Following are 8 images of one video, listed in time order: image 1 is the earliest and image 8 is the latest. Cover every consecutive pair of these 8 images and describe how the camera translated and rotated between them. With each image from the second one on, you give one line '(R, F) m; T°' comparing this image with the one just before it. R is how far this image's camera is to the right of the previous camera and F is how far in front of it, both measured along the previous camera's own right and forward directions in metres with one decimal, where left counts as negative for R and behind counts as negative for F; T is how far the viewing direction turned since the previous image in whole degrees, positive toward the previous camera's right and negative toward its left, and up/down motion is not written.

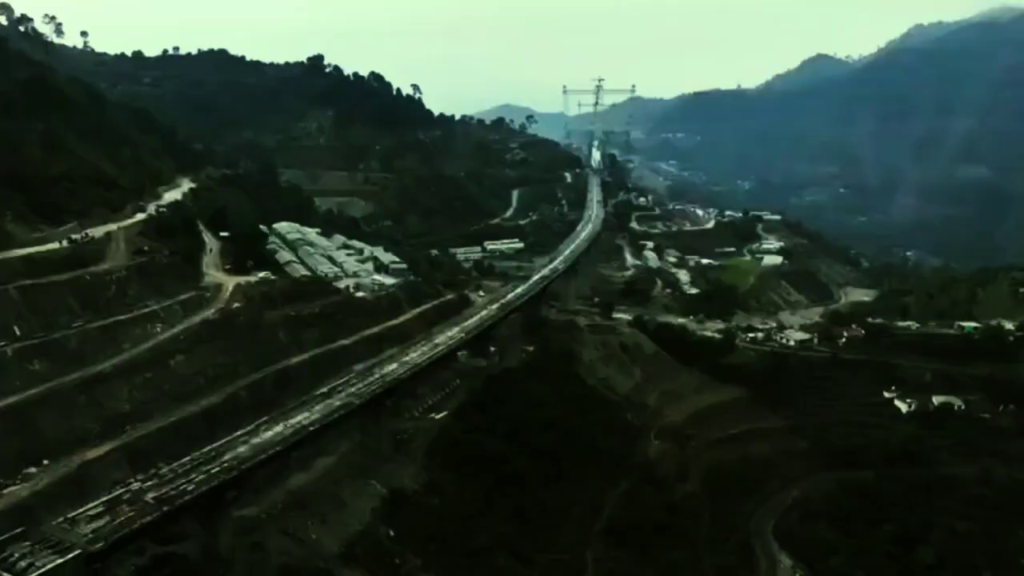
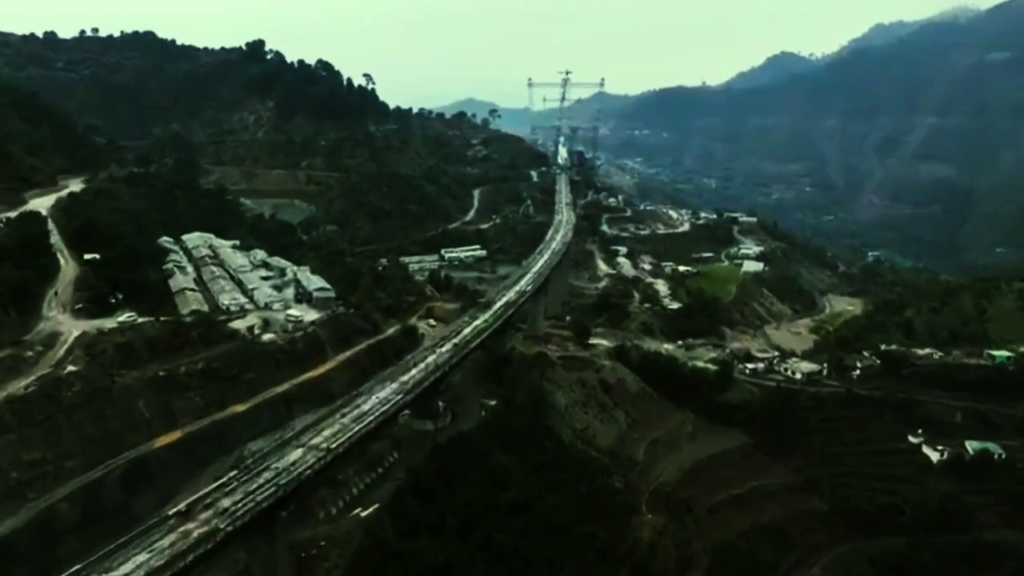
(+0.3, +7.2) m; +3°
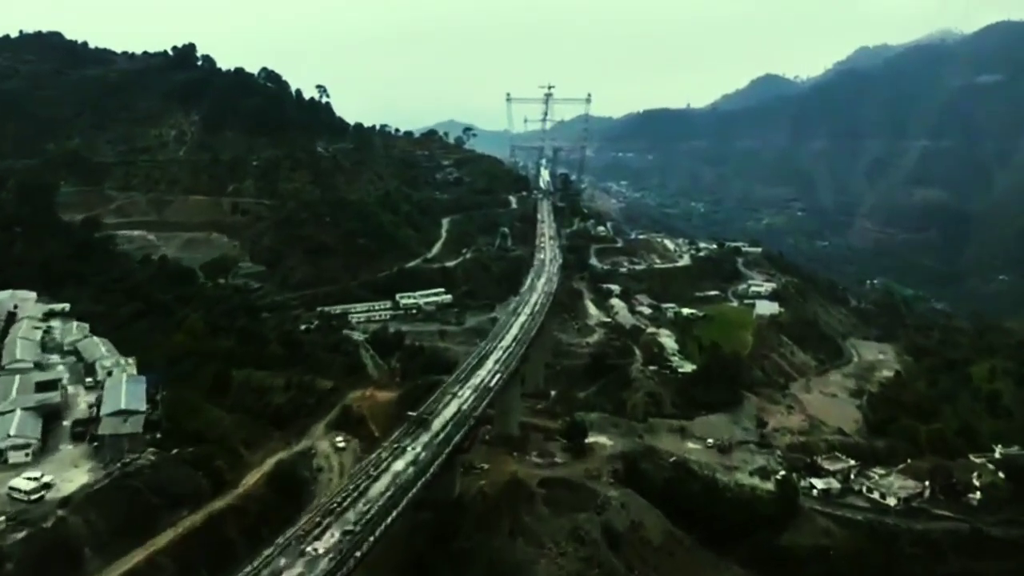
(+0.8, +12.1) m; +1°
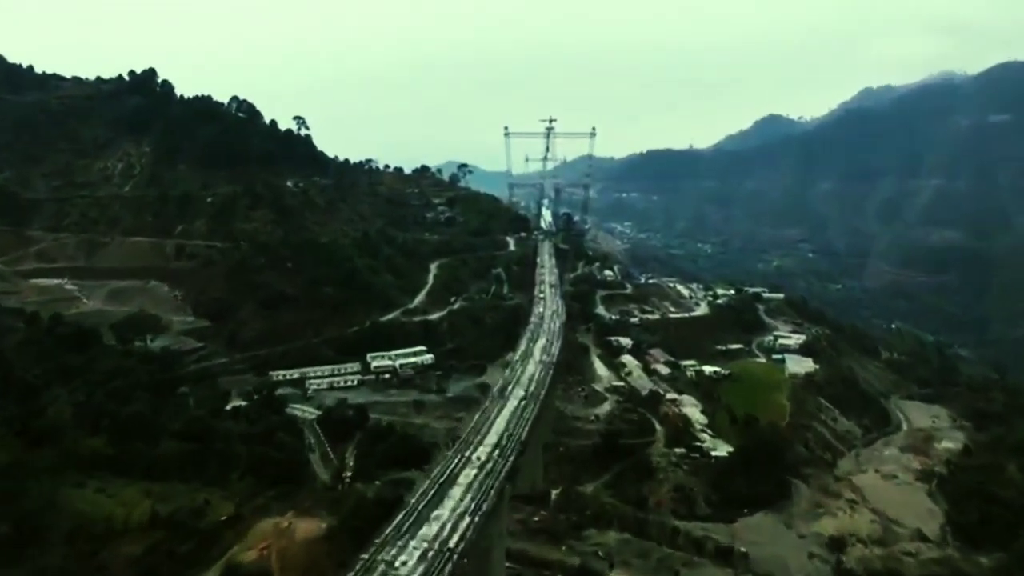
(+0.6, +8.4) m; 0°
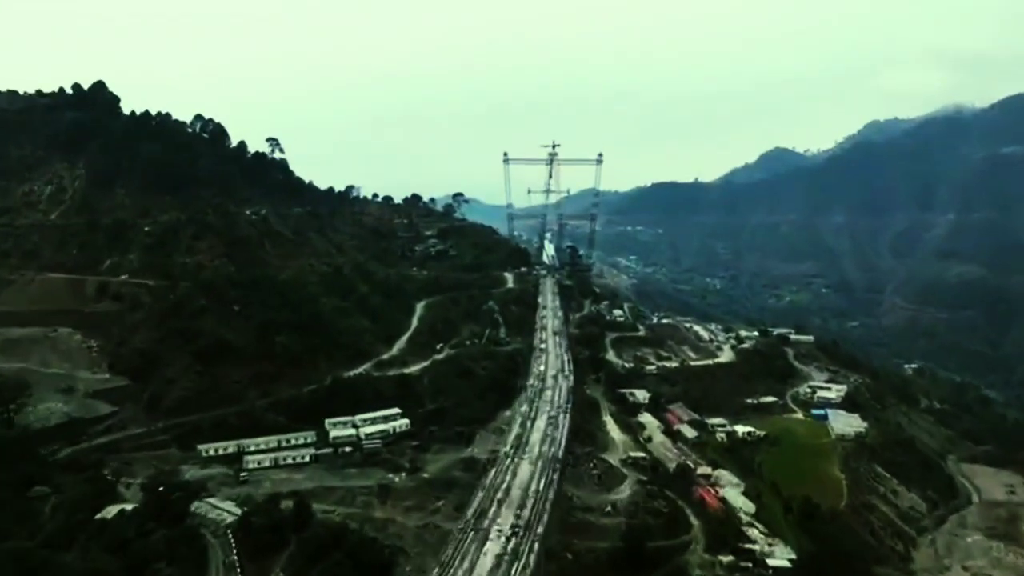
(+0.4, +8.4) m; 0°
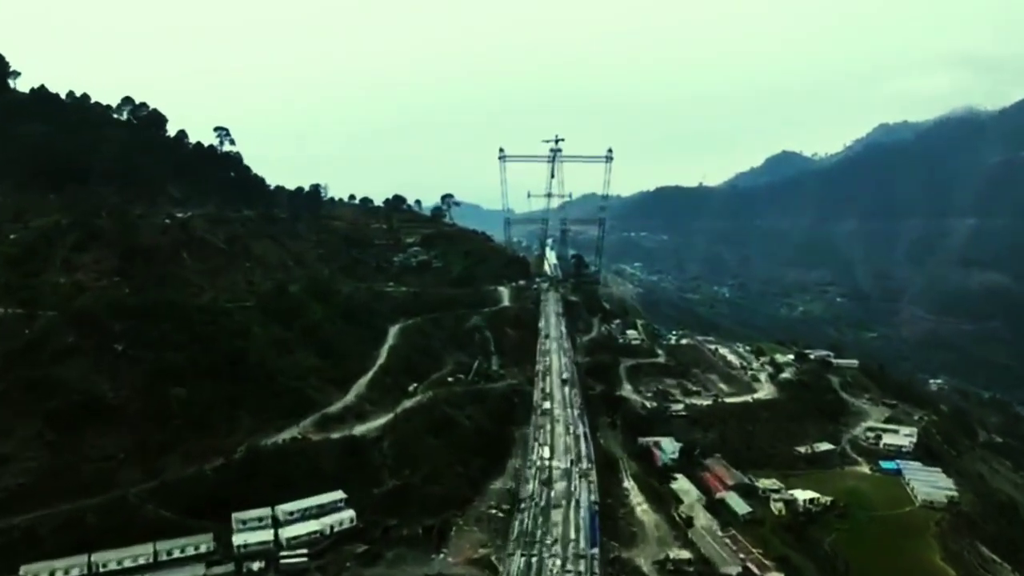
(+0.3, +10.9) m; 0°
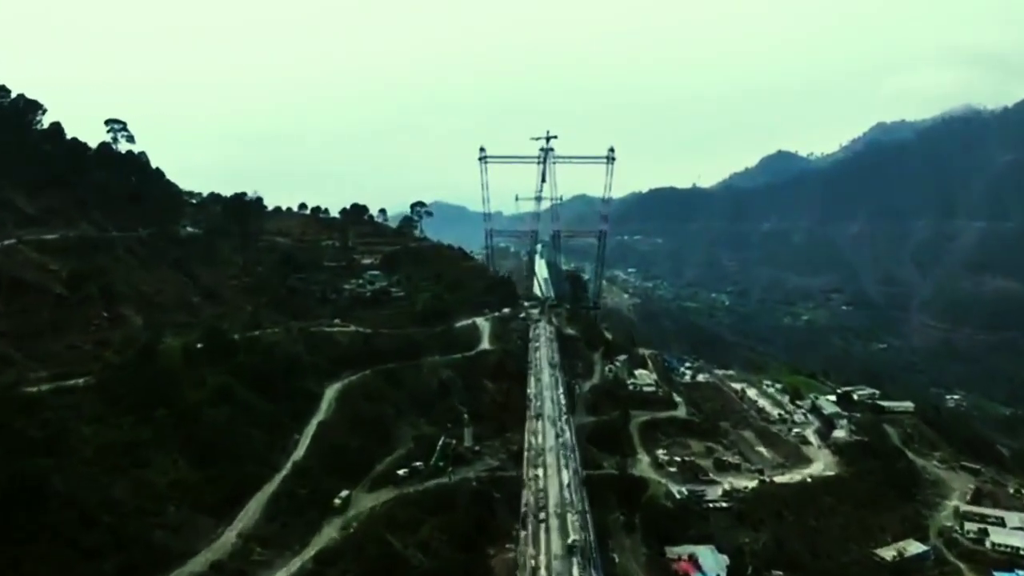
(+0.5, +12.3) m; +1°
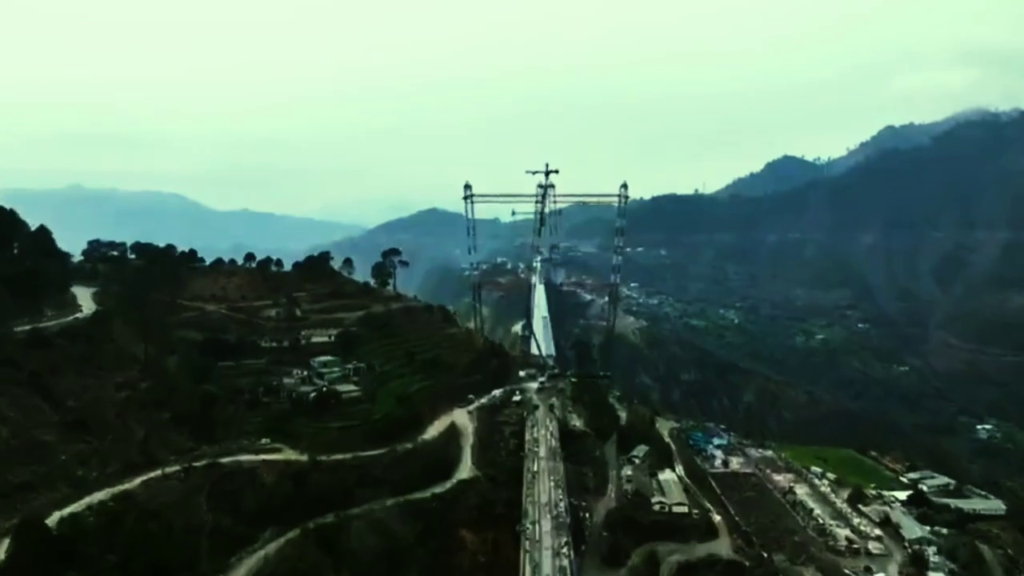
(+0.5, +11.1) m; 0°
